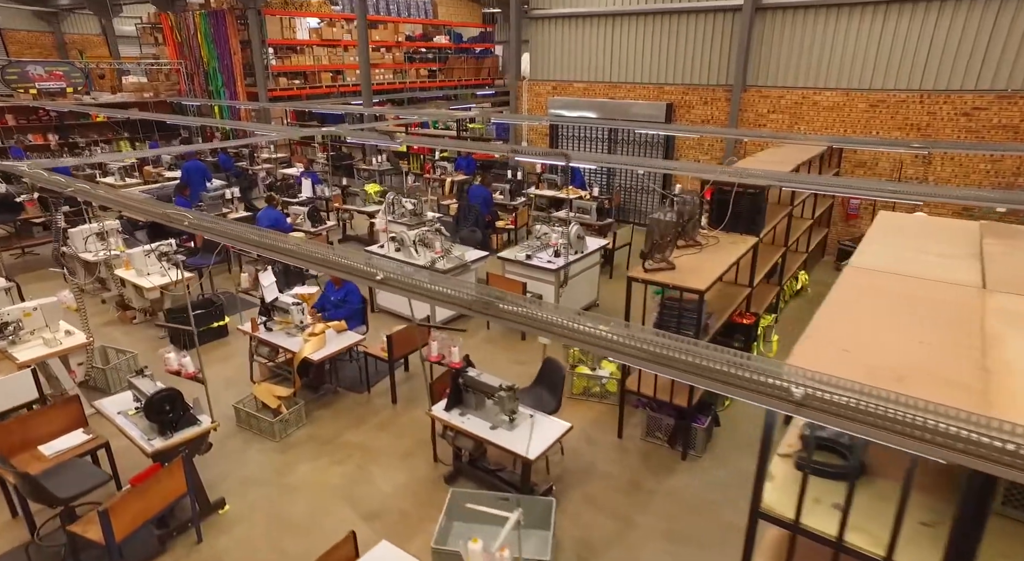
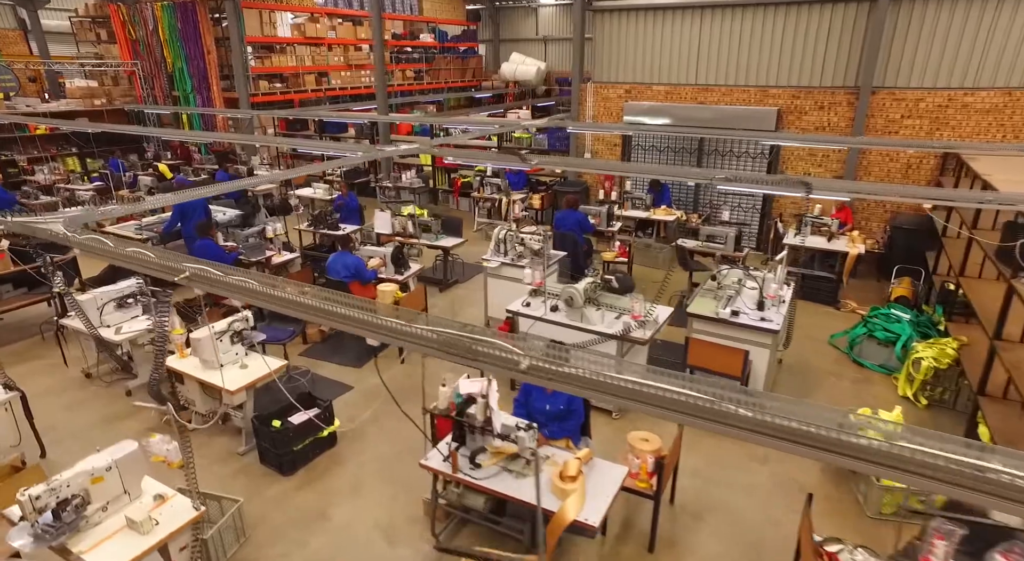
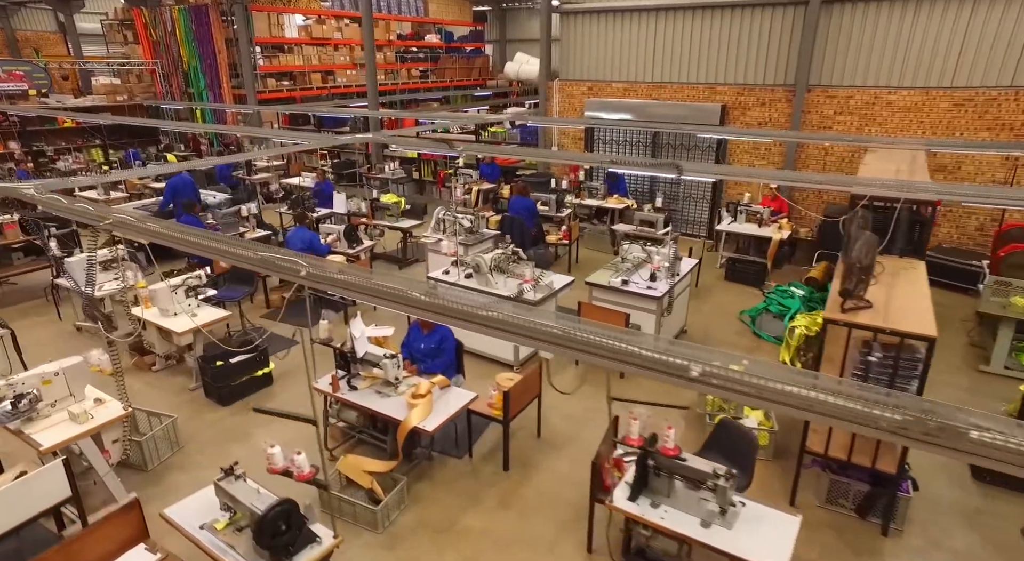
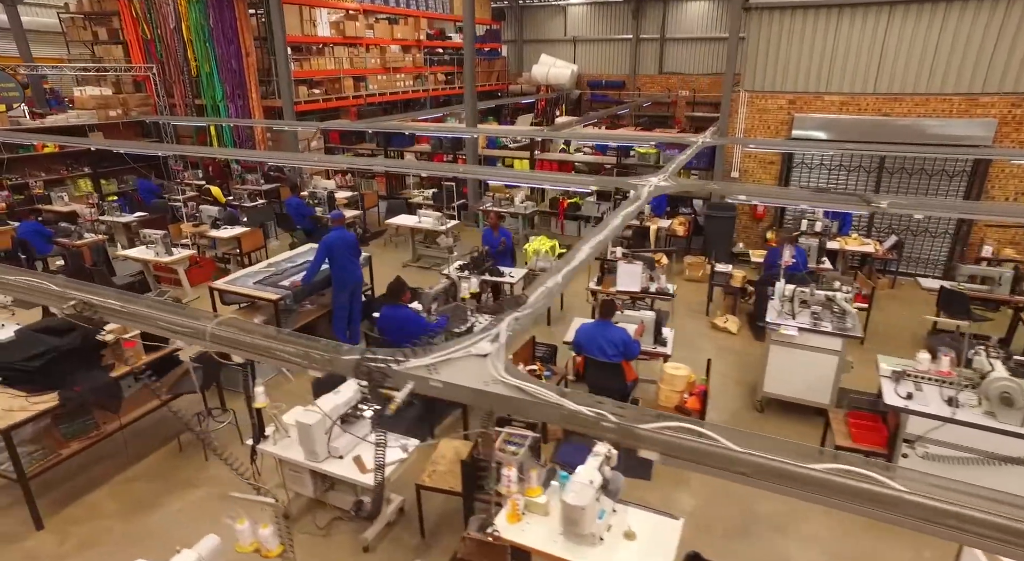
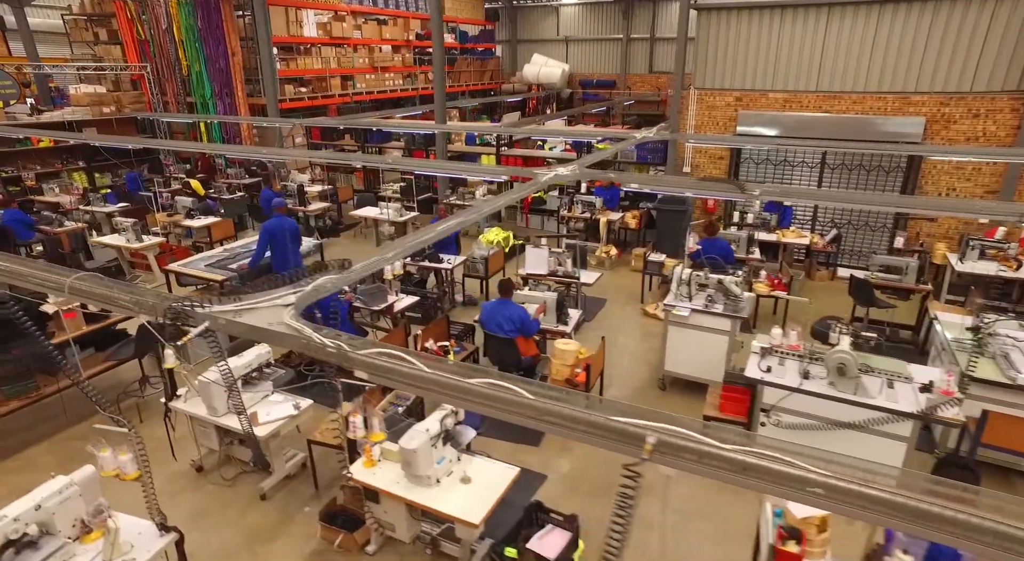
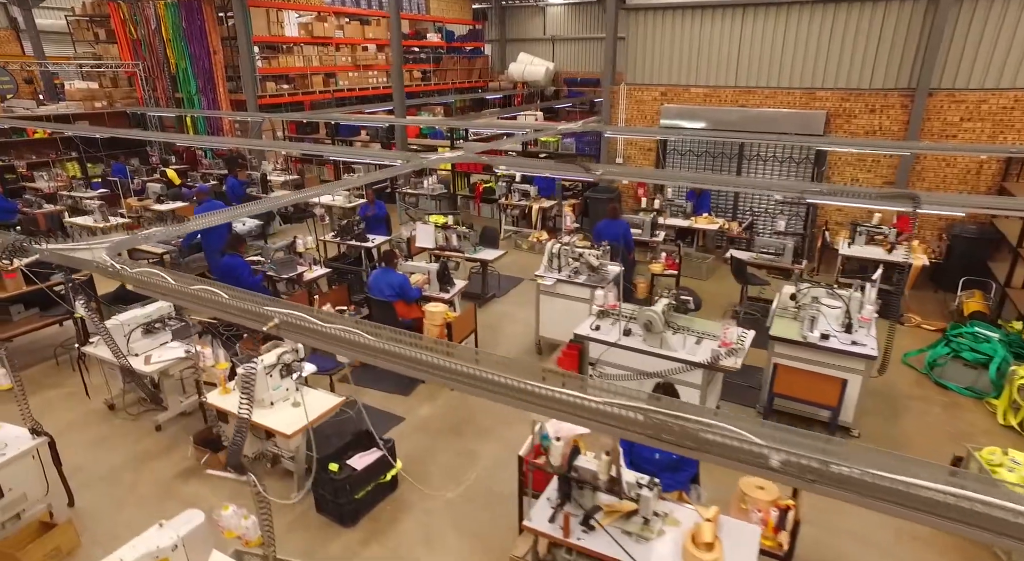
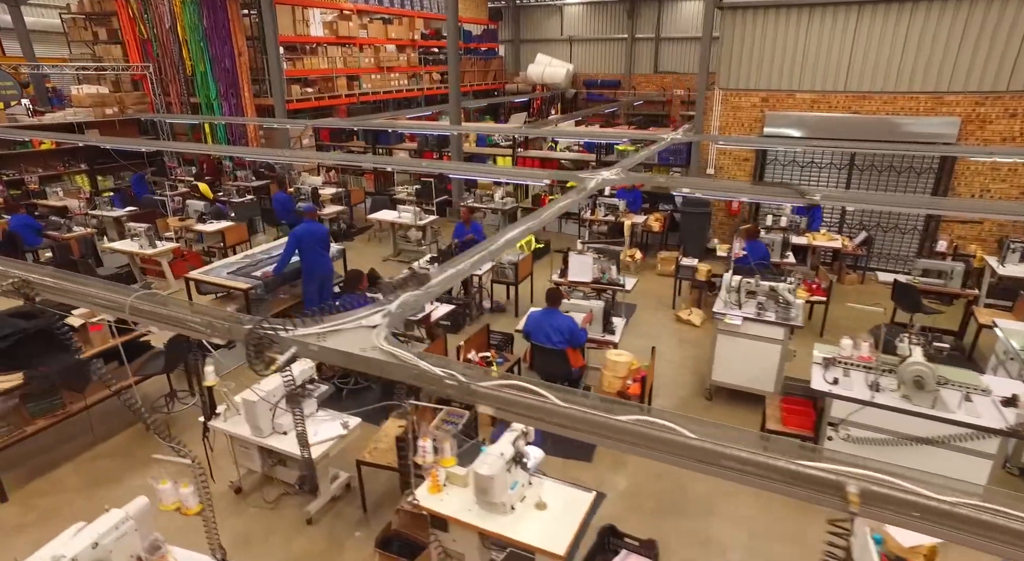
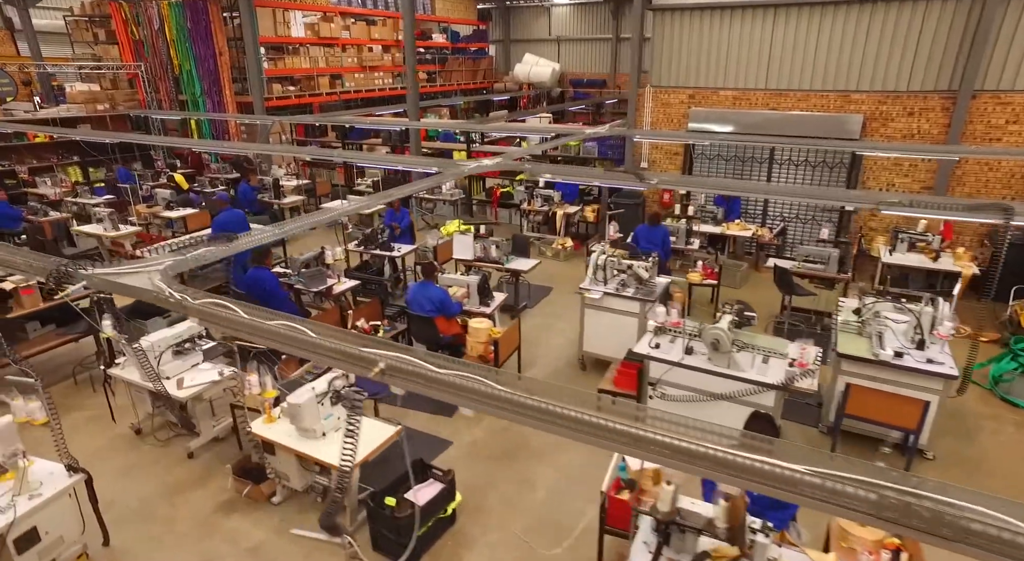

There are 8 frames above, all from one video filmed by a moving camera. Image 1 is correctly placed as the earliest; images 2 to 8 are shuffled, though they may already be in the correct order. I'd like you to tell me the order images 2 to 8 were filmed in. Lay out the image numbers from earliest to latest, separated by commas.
3, 2, 6, 8, 5, 7, 4
